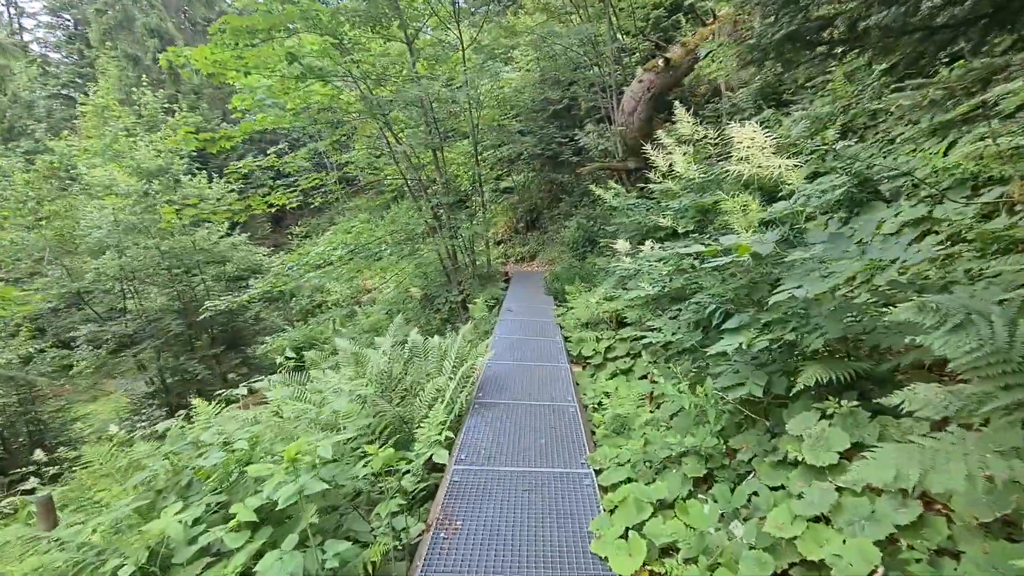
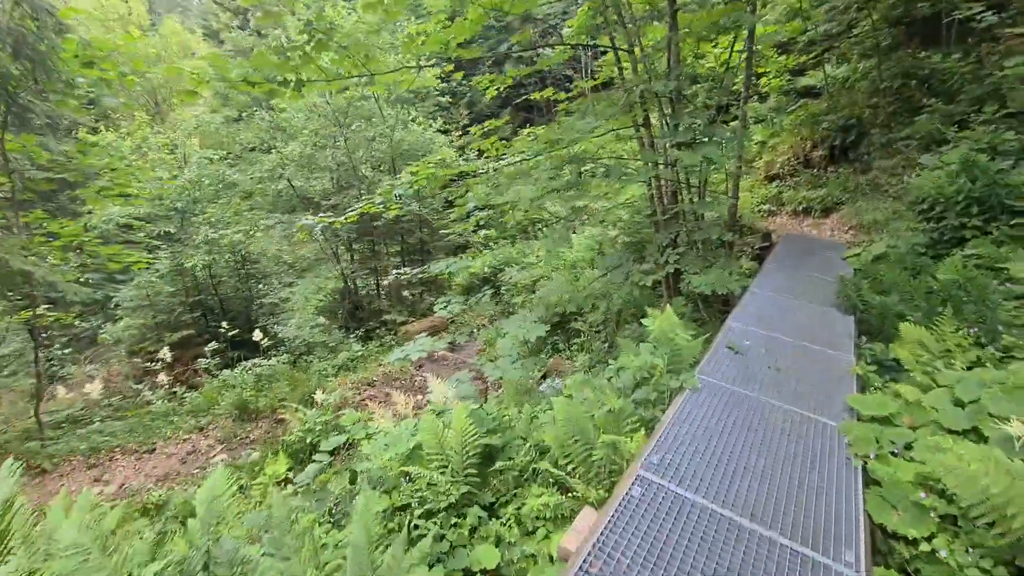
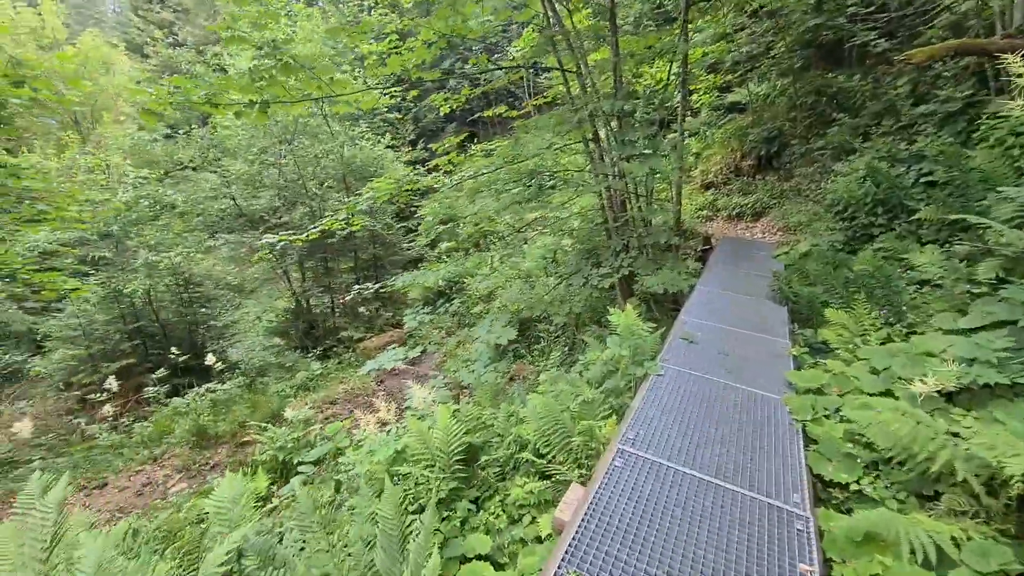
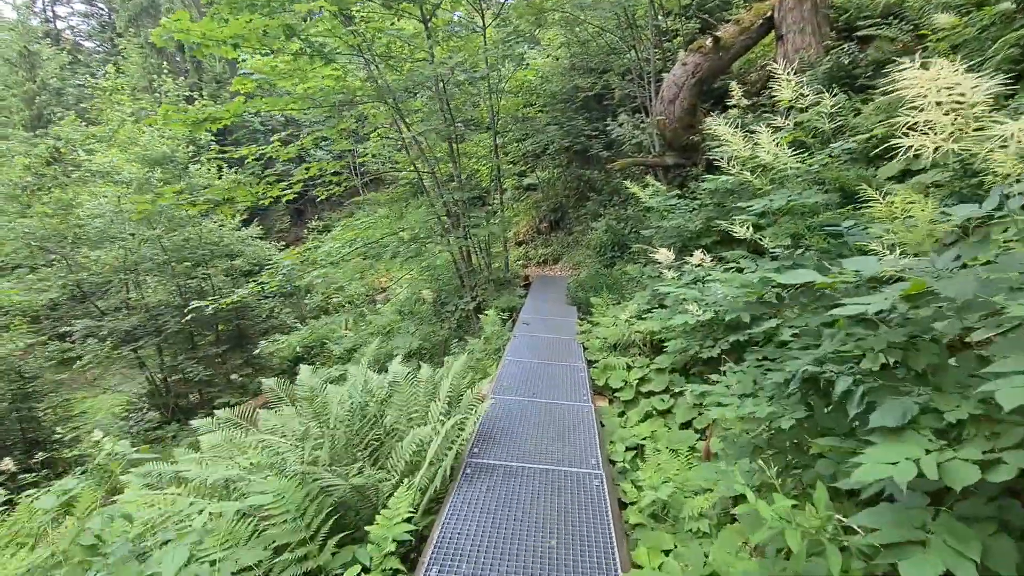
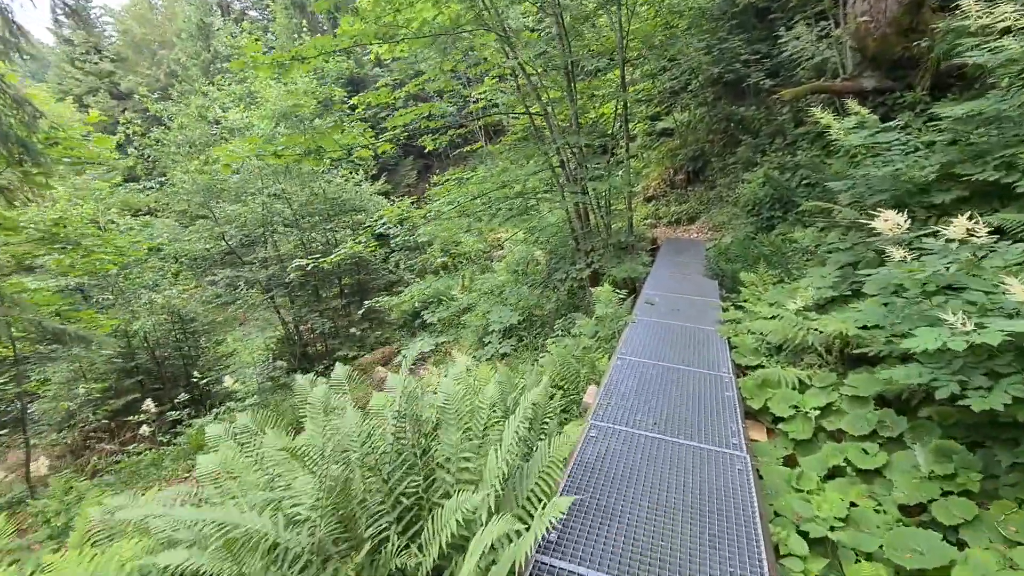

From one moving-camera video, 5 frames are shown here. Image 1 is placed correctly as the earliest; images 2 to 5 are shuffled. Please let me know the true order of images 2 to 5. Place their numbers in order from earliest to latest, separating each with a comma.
4, 5, 3, 2
